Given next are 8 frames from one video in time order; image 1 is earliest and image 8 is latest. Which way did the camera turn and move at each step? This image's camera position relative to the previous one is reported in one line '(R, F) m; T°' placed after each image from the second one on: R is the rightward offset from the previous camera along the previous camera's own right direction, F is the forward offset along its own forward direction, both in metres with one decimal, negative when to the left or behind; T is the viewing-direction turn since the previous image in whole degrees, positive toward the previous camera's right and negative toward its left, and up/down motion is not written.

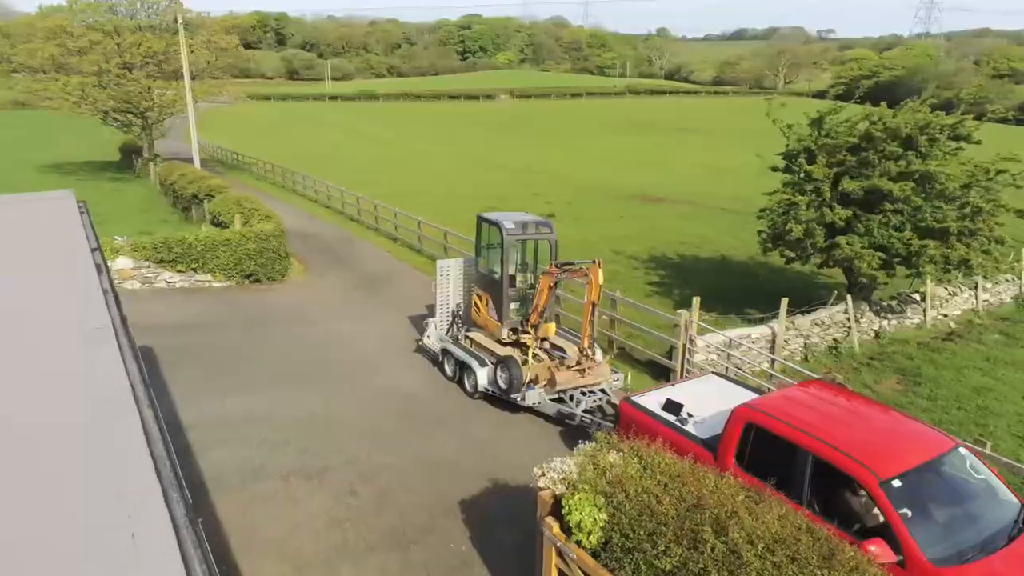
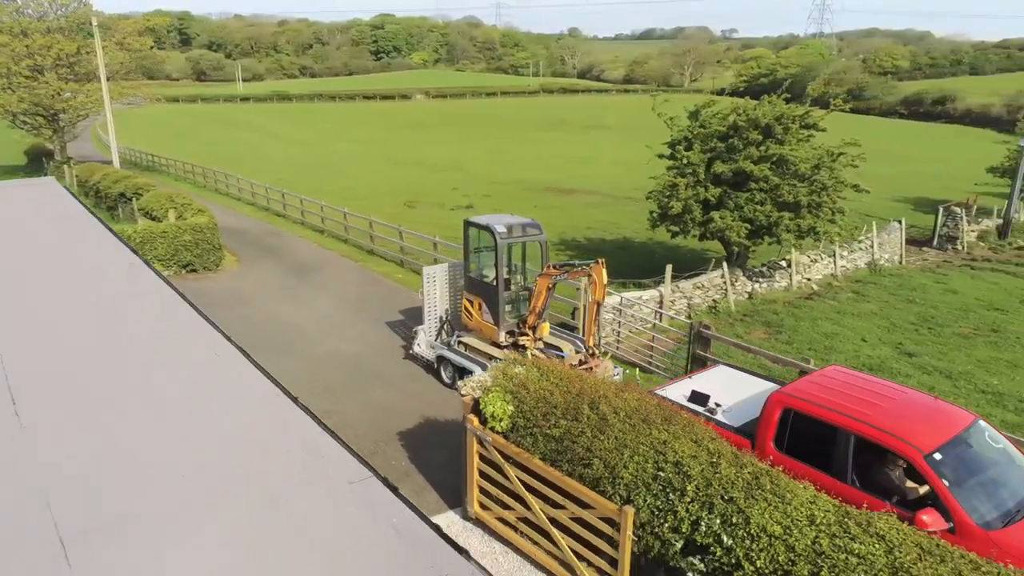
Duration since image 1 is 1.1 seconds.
(0.0, -1.7) m; +6°
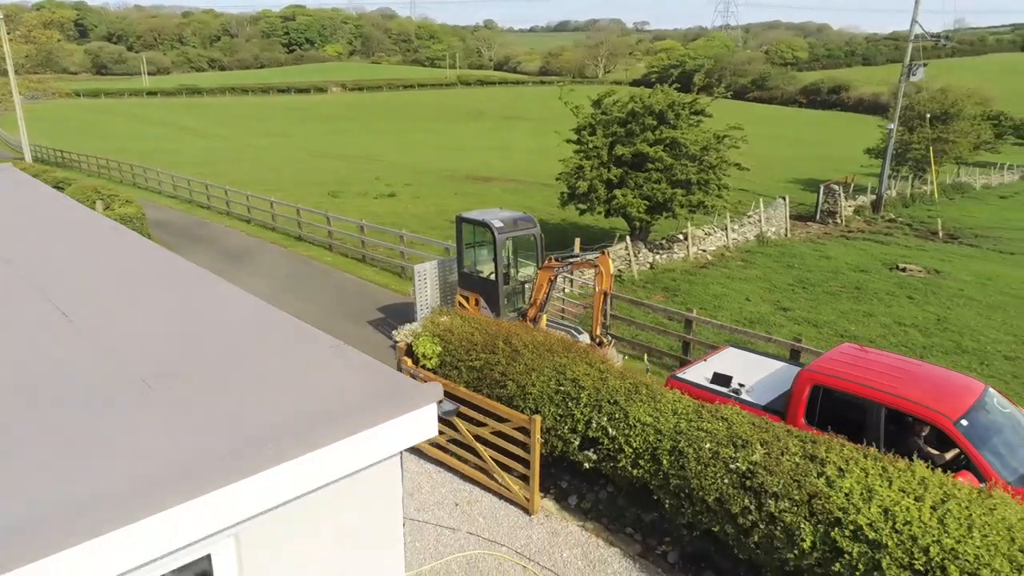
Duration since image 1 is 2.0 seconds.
(0.0, -1.4) m; +6°
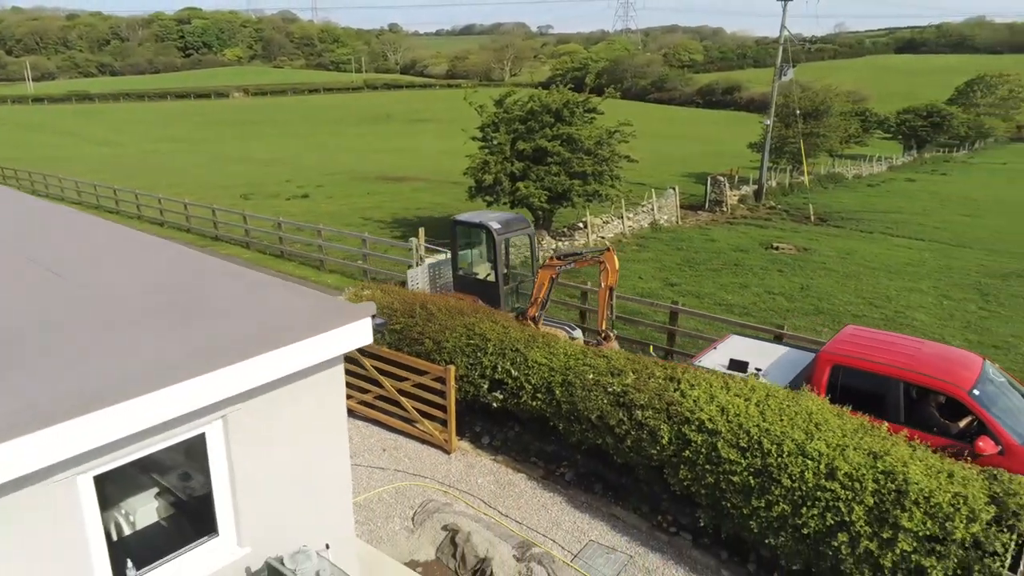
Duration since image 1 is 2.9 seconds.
(0.0, -1.3) m; +7°
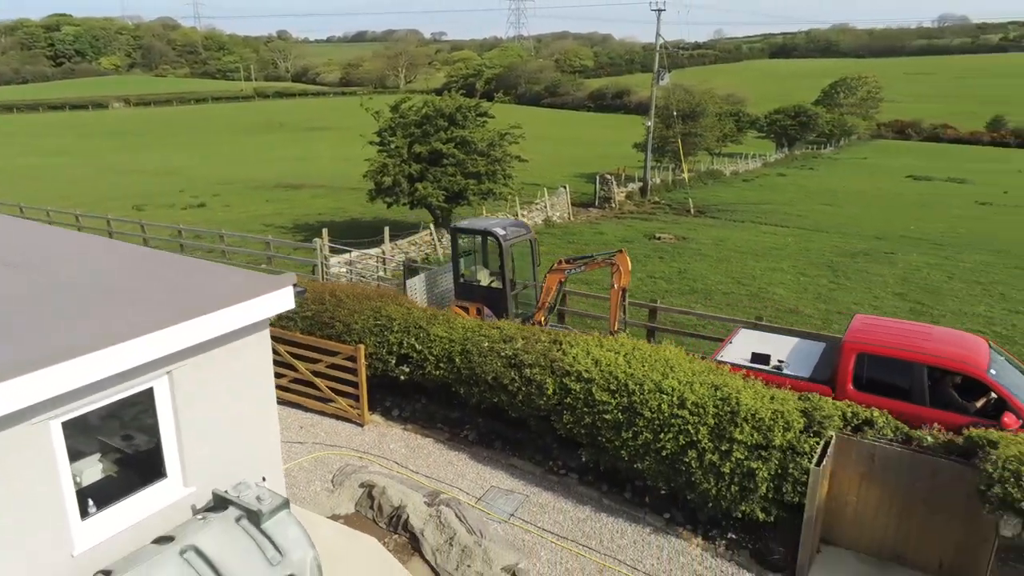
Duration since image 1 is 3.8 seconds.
(0.0, -1.1) m; +7°
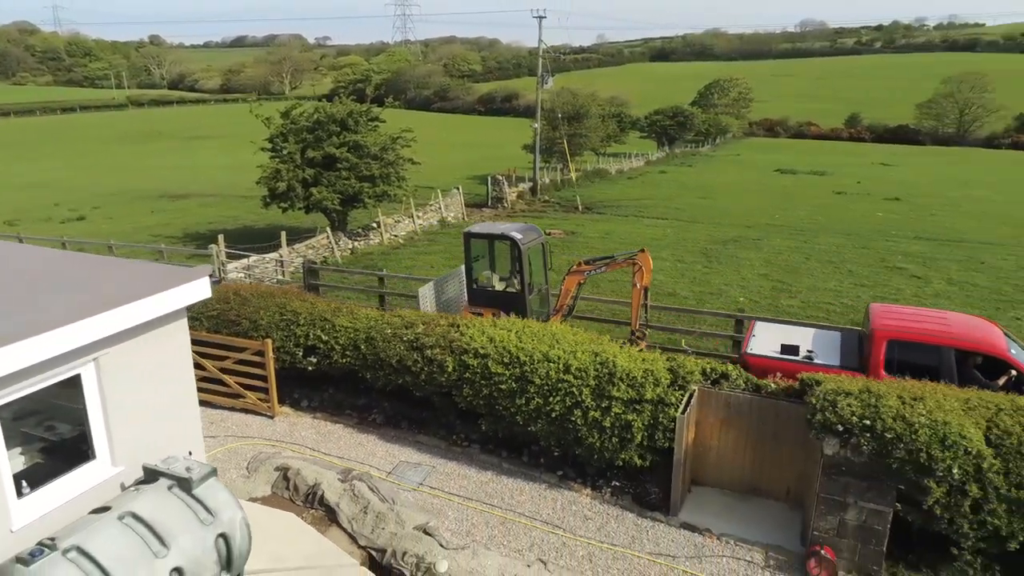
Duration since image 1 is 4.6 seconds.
(0.0, -0.8) m; +8°
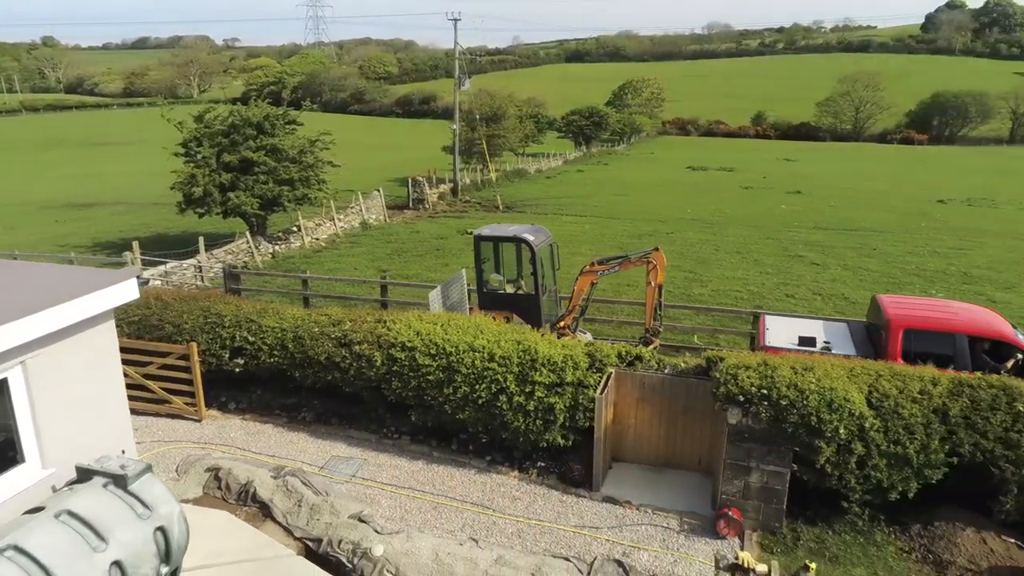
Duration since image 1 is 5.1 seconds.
(0.0, -0.4) m; +6°
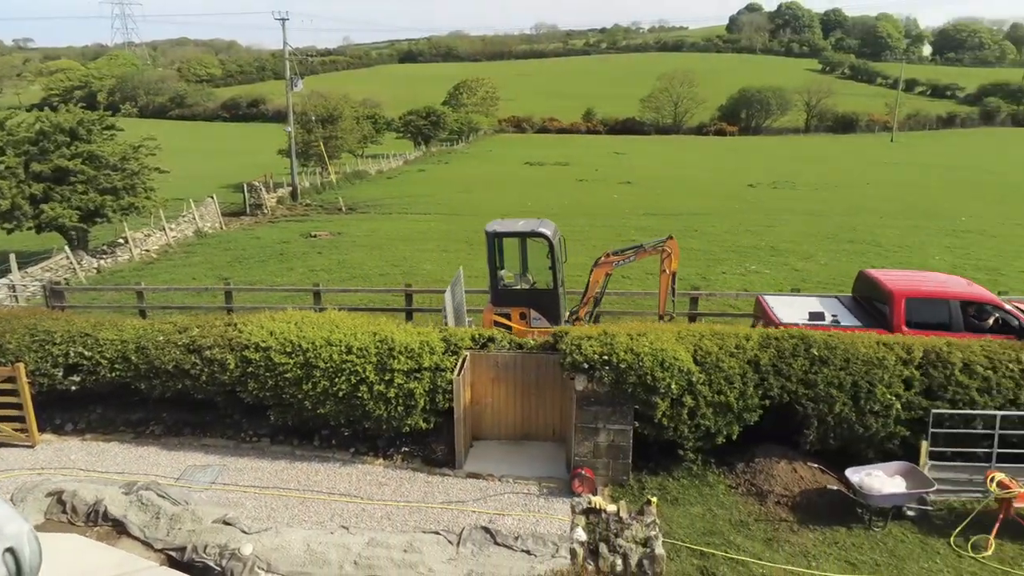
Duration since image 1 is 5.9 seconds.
(-0.1, -0.4) m; +12°
